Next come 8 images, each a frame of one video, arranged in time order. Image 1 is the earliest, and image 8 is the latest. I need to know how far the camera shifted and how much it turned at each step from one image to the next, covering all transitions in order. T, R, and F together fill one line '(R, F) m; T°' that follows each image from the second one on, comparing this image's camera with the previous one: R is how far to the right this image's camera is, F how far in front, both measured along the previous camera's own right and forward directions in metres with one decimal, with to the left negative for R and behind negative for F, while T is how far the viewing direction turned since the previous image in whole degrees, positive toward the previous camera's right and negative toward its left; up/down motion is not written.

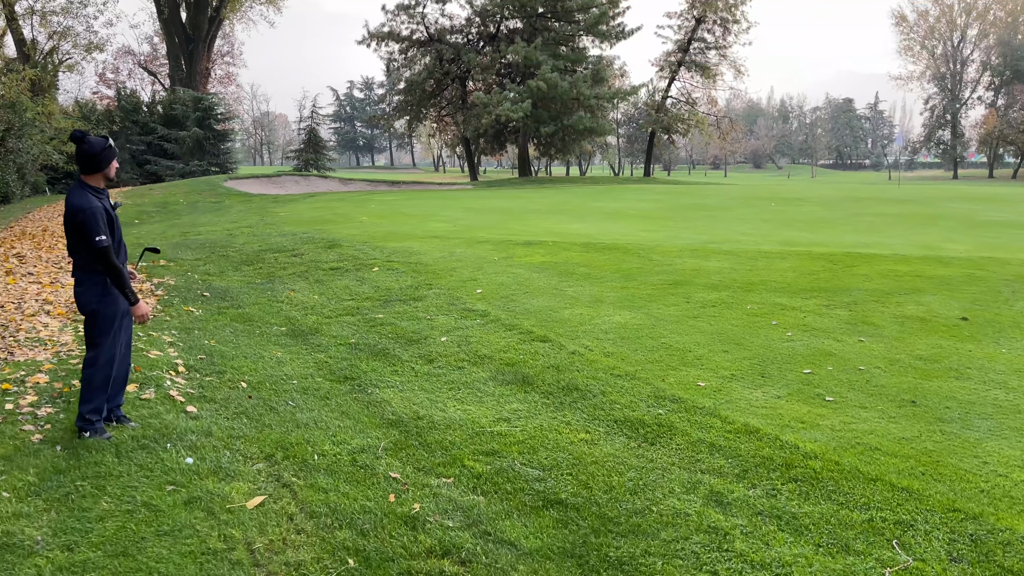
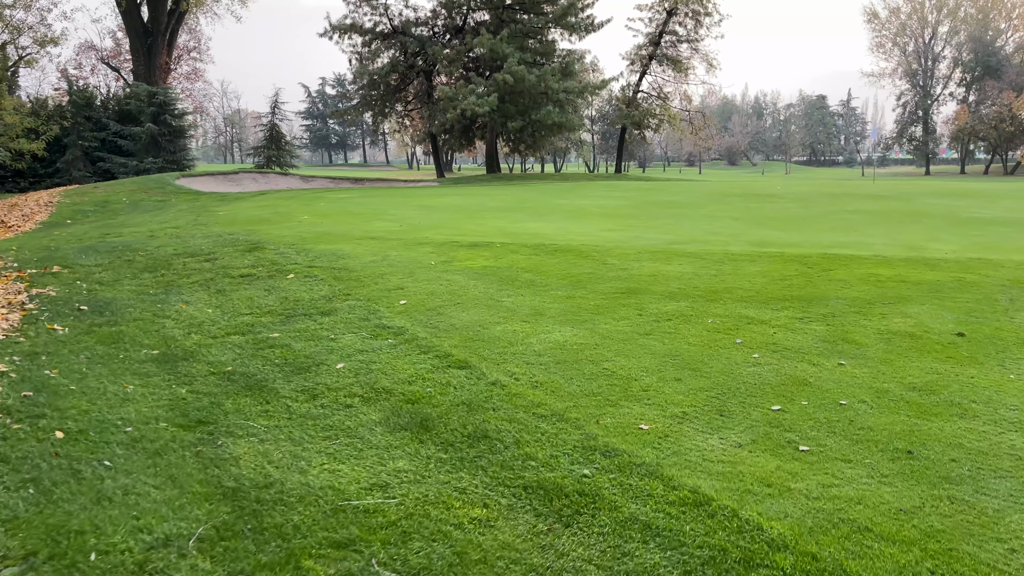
(+0.5, +1.0) m; +2°
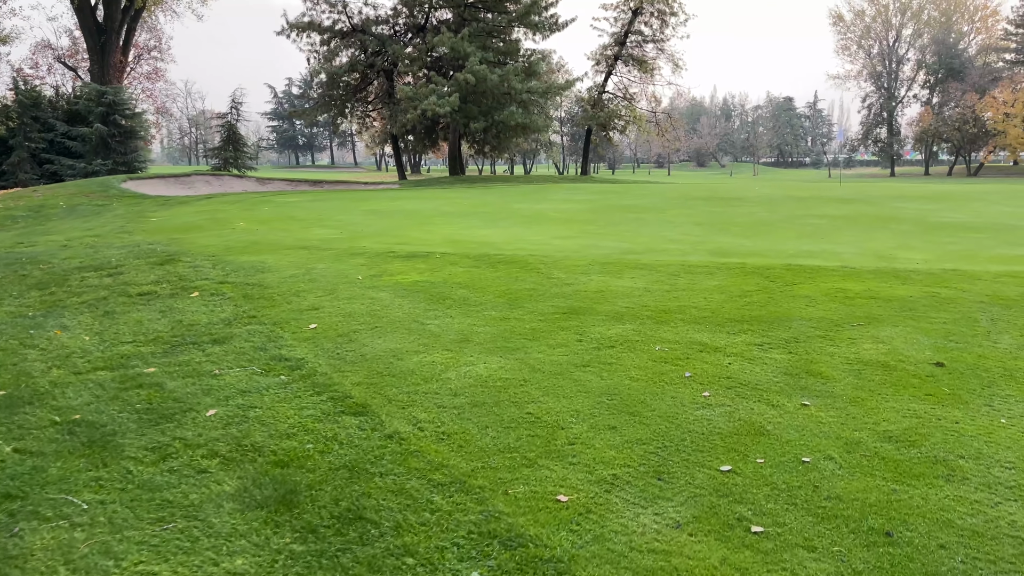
(+0.5, +0.8) m; +2°
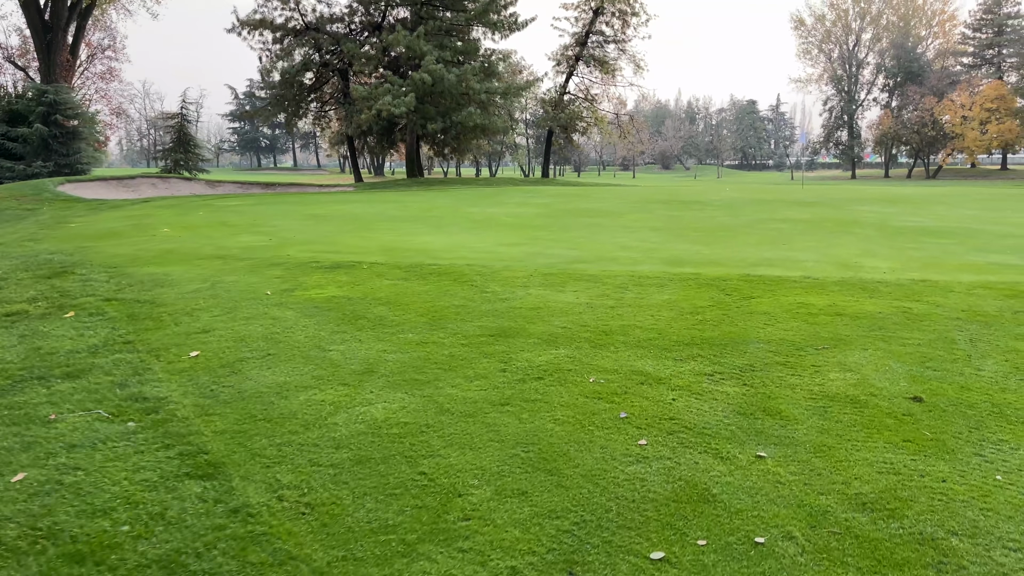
(+0.4, +0.8) m; +3°
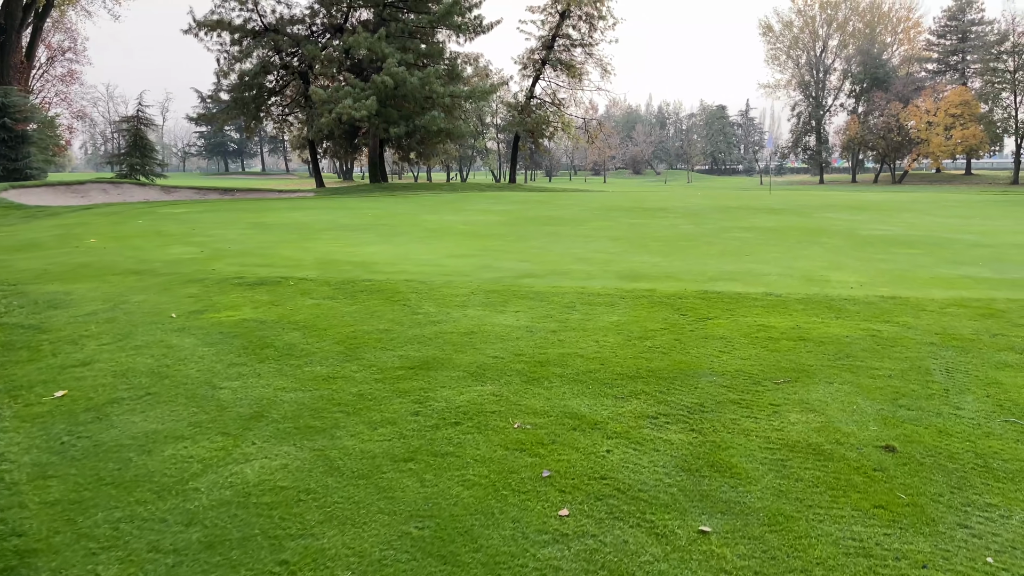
(+0.4, +0.6) m; +2°
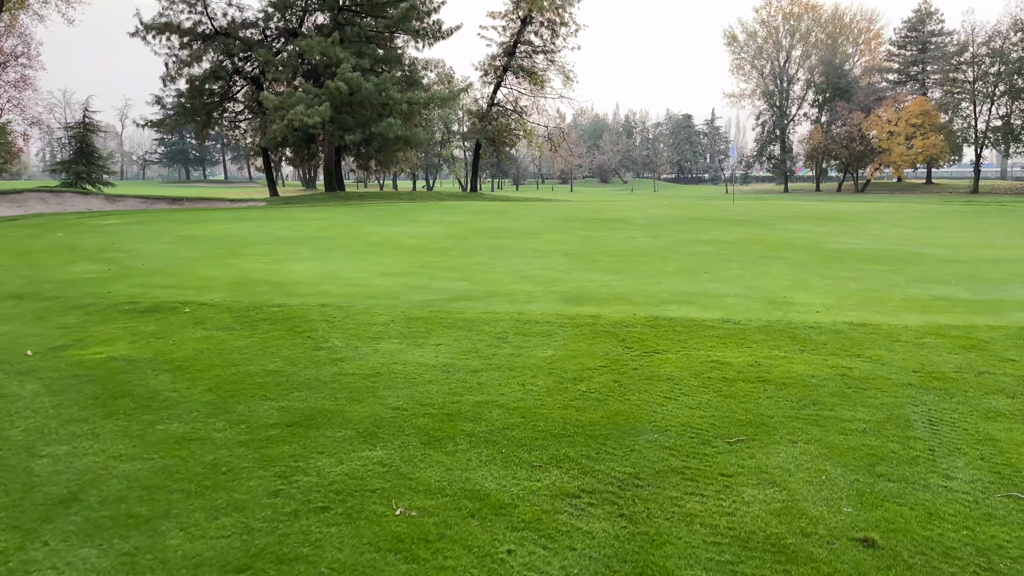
(+0.4, +0.7) m; +3°
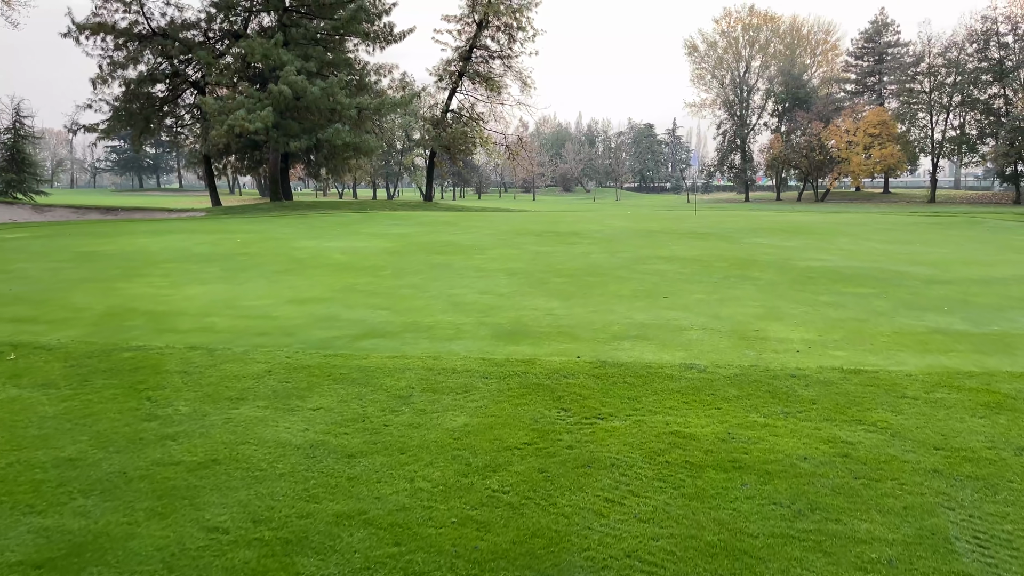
(+0.4, +1.1) m; +3°
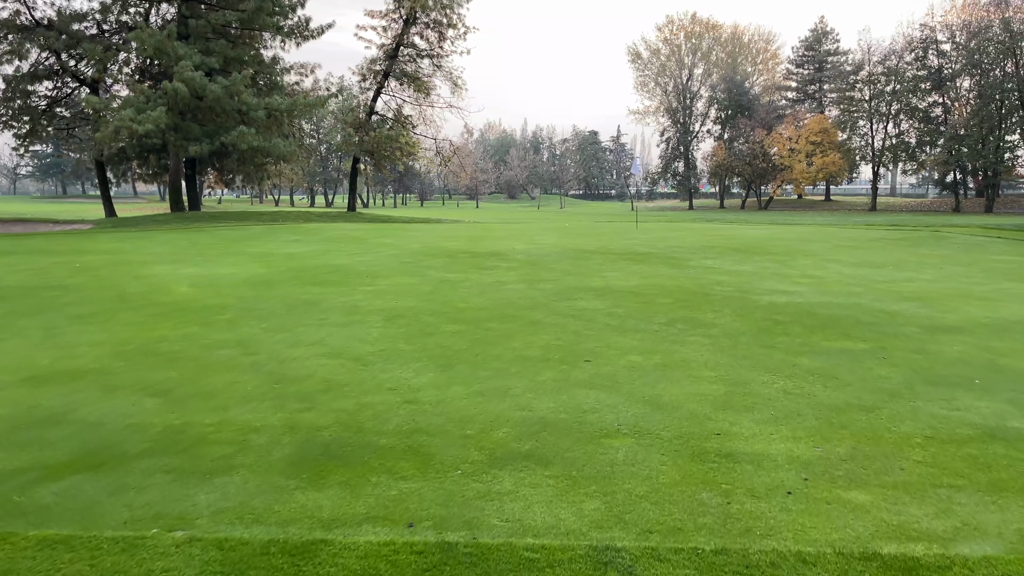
(+0.7, +2.0) m; +5°
